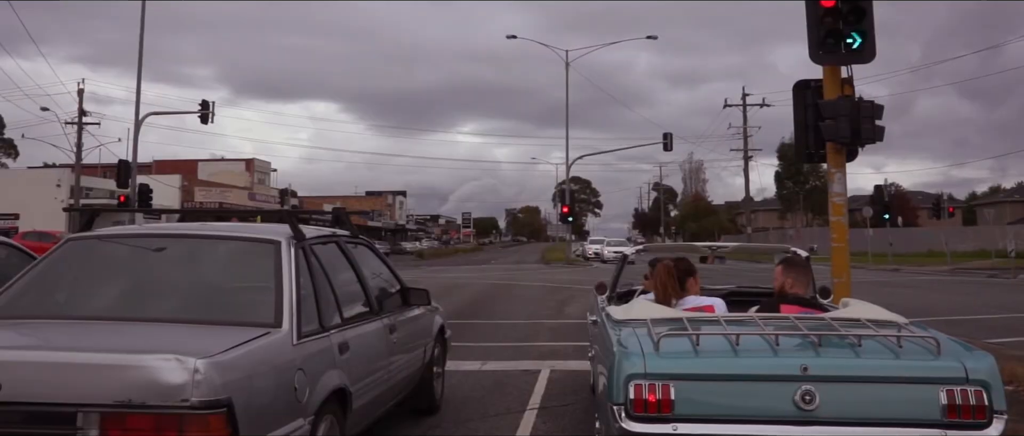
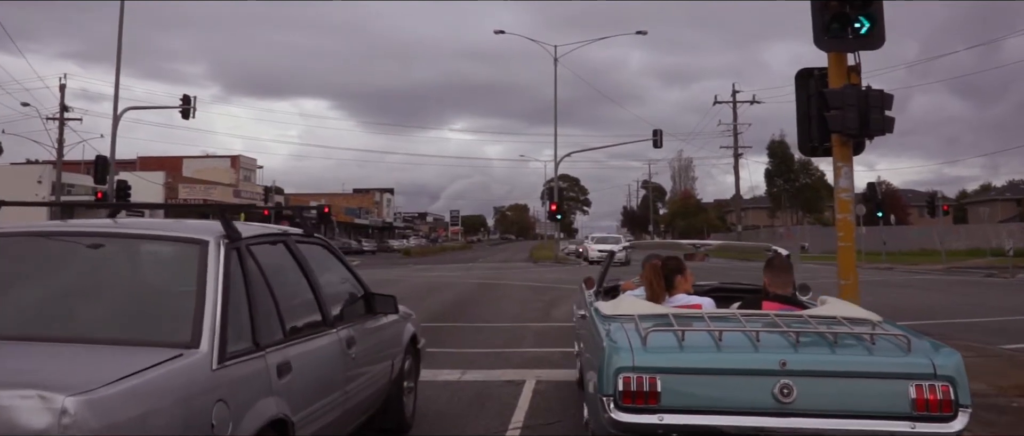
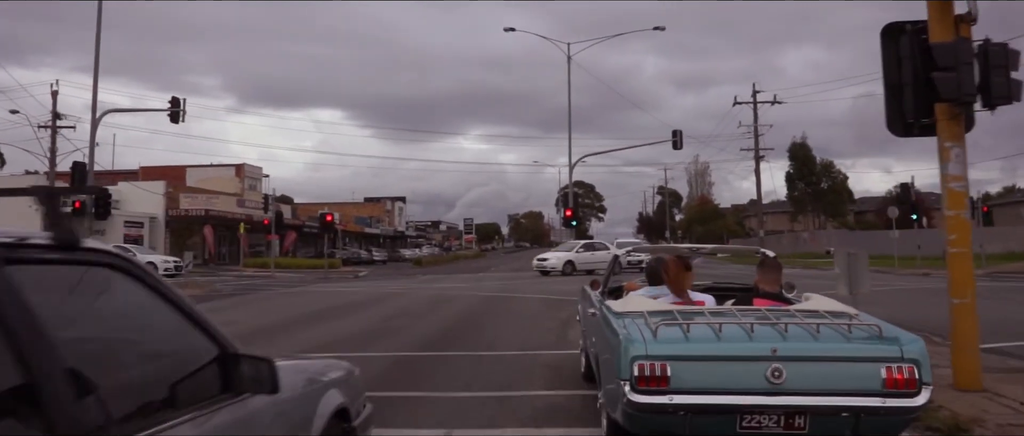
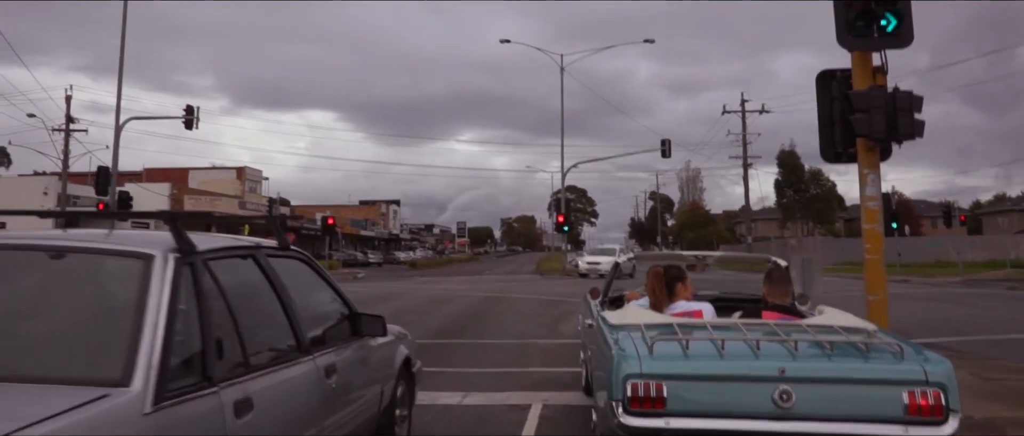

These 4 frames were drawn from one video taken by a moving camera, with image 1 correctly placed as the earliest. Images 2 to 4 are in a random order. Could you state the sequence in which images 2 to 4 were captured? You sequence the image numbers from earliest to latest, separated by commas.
2, 4, 3
